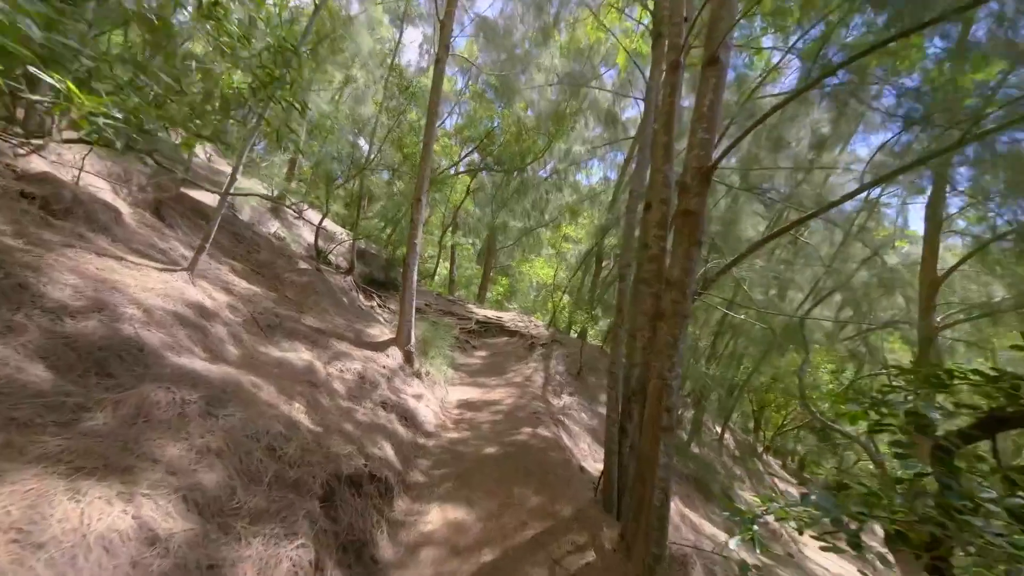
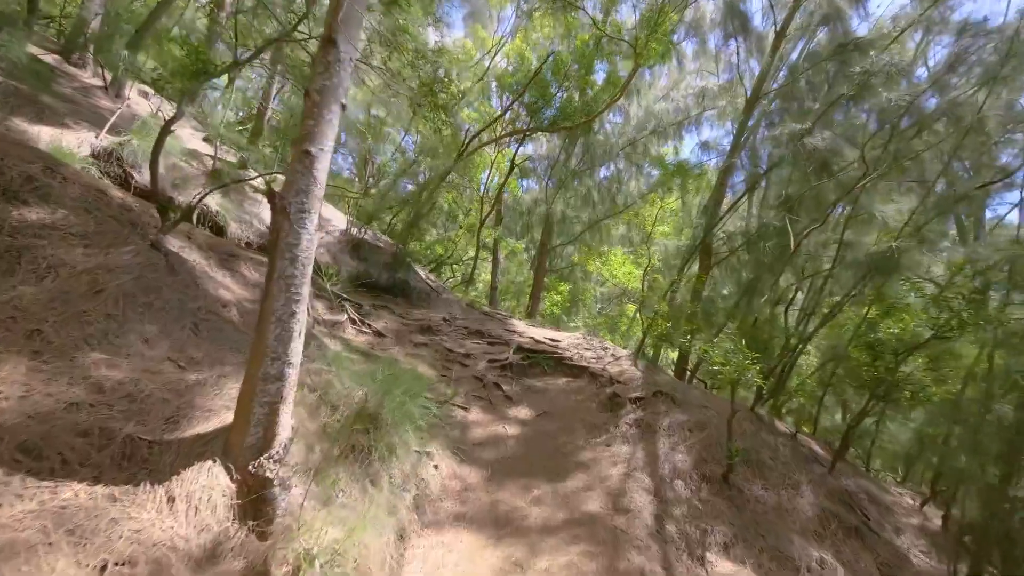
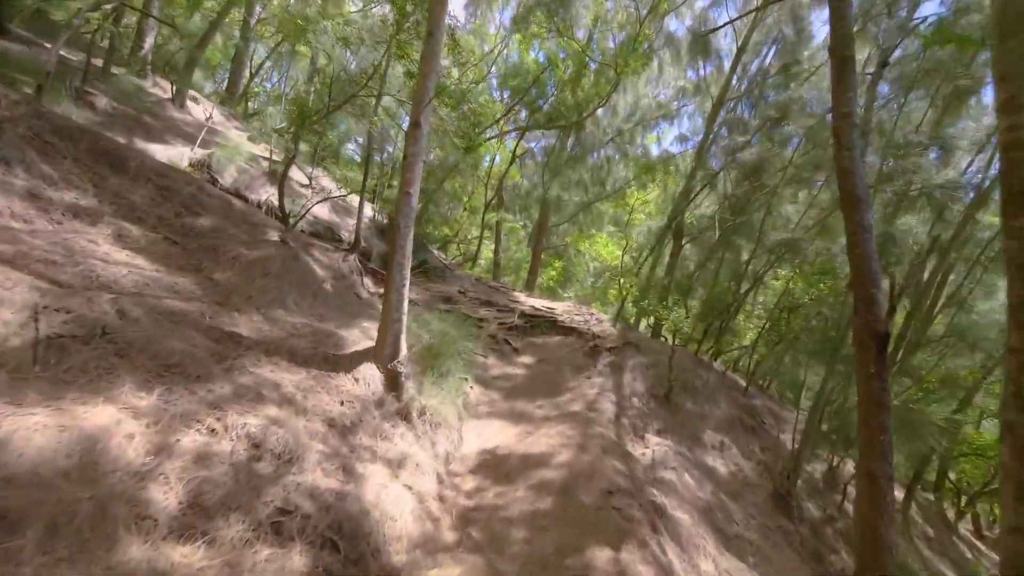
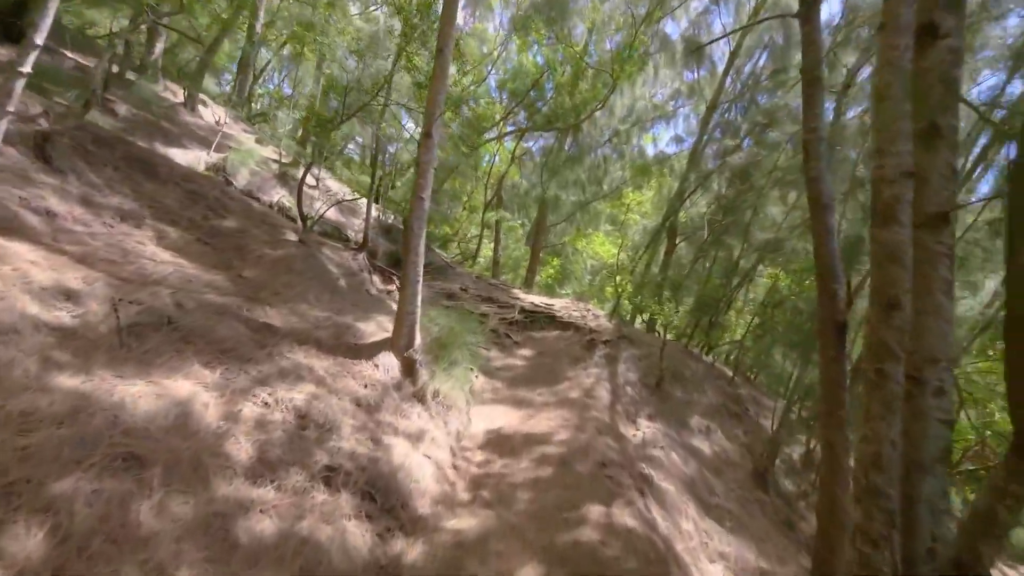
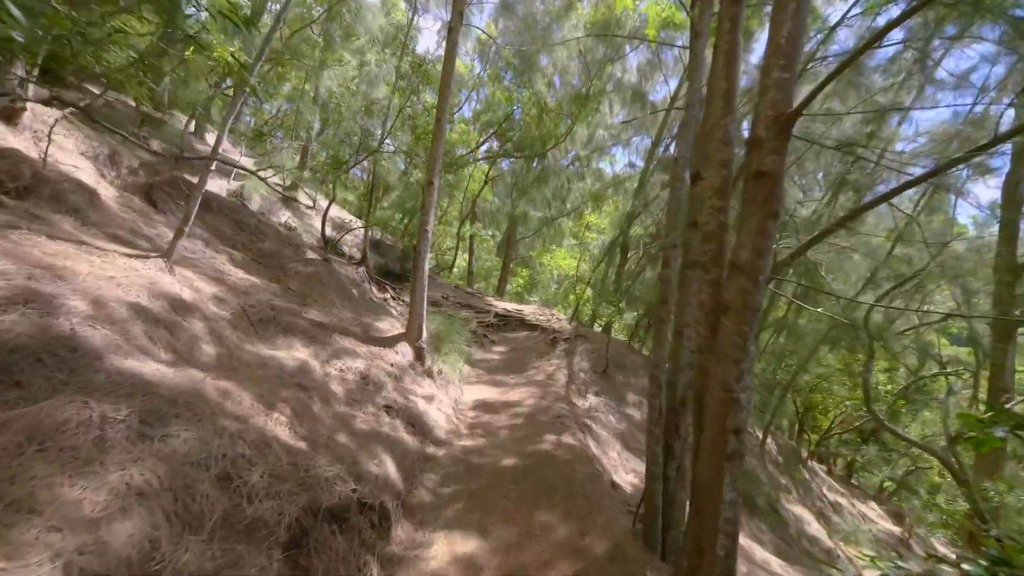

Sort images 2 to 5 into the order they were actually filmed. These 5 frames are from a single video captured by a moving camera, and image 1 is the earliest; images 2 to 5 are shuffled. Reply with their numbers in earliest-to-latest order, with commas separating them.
5, 4, 3, 2
